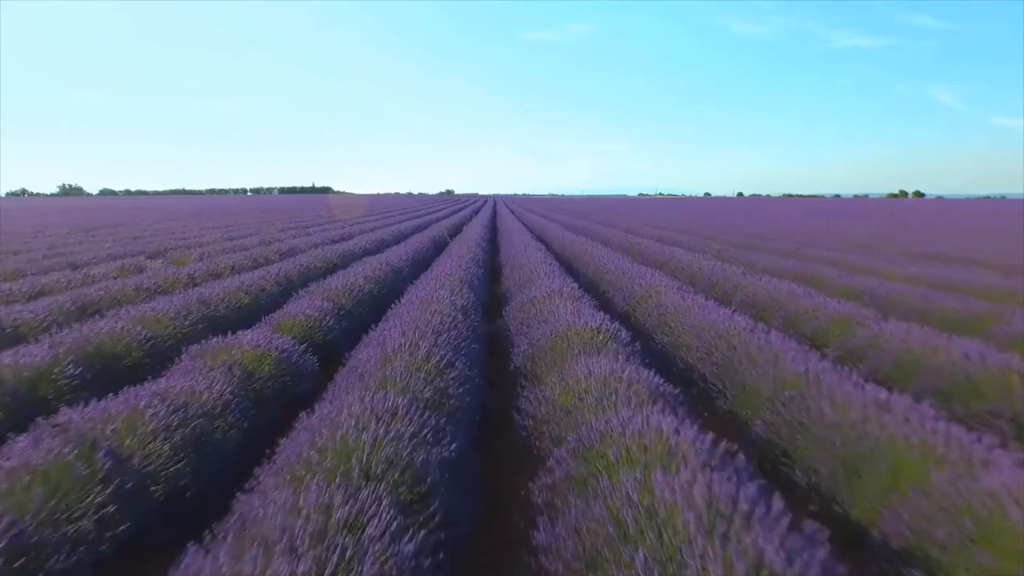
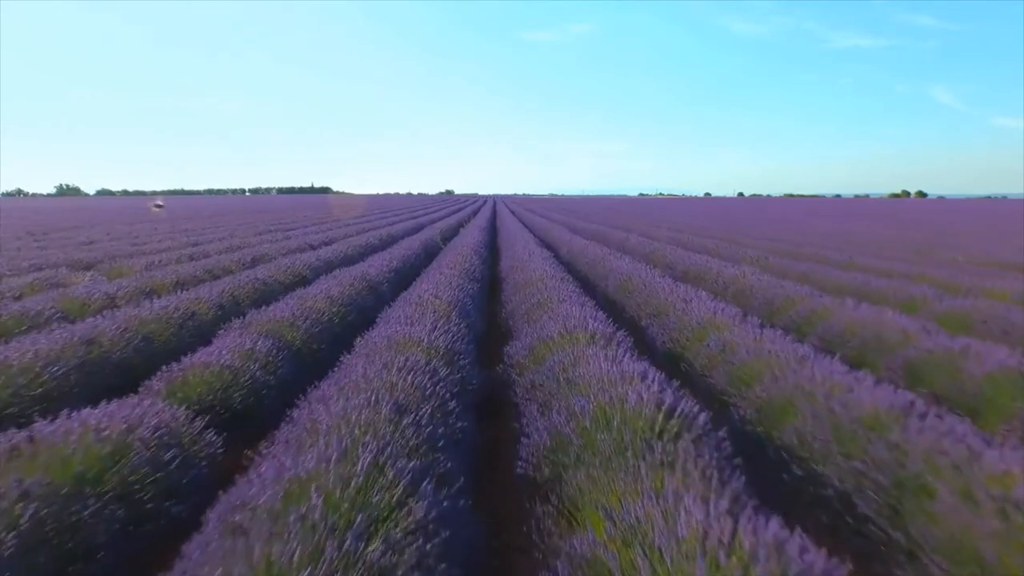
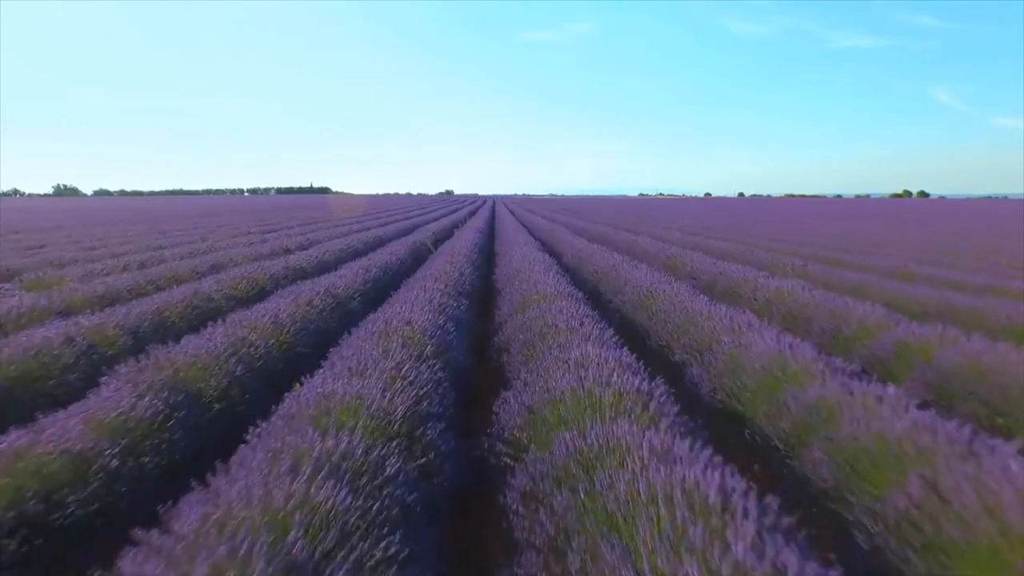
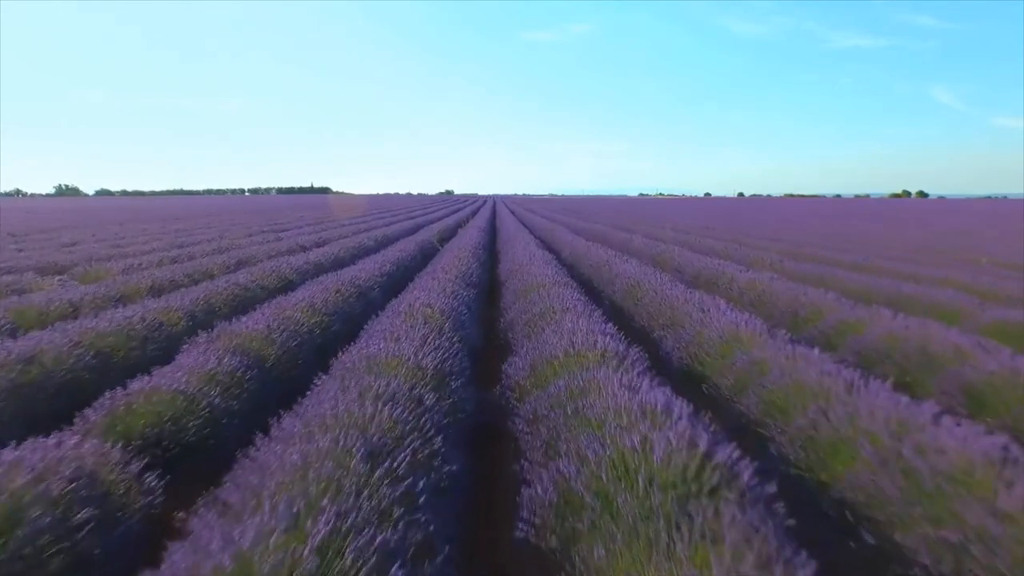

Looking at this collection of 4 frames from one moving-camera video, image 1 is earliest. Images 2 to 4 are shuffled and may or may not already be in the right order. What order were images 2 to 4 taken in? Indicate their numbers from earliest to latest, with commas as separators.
2, 4, 3
